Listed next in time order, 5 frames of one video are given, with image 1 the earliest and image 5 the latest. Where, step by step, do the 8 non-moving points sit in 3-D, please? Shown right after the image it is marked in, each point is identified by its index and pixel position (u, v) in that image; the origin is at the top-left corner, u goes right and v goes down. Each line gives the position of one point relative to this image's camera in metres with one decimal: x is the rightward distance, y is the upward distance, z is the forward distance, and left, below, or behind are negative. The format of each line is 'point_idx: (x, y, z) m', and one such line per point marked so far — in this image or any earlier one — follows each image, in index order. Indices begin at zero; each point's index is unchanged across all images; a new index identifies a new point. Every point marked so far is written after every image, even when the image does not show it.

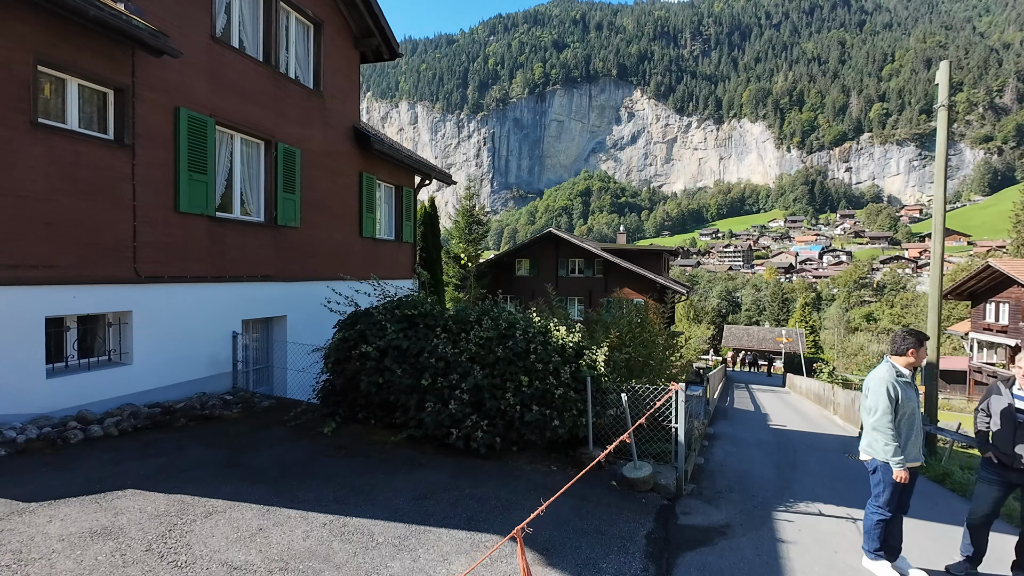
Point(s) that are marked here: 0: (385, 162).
0: (-3.9, +3.9, +14.8) m
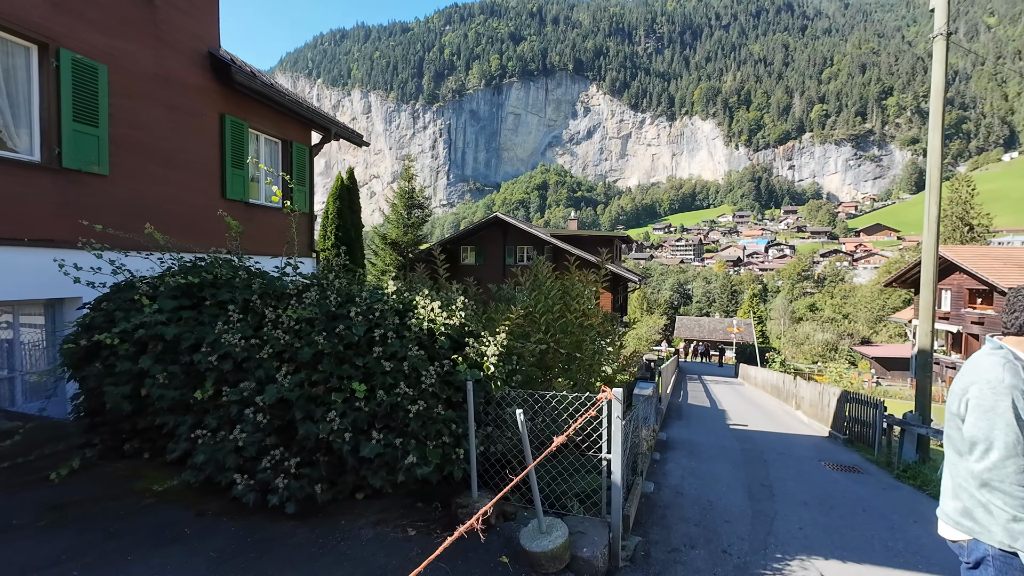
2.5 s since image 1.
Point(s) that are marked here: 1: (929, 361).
0: (-6.0, +4.4, +11.7) m
1: (+7.5, -1.3, +8.7) m
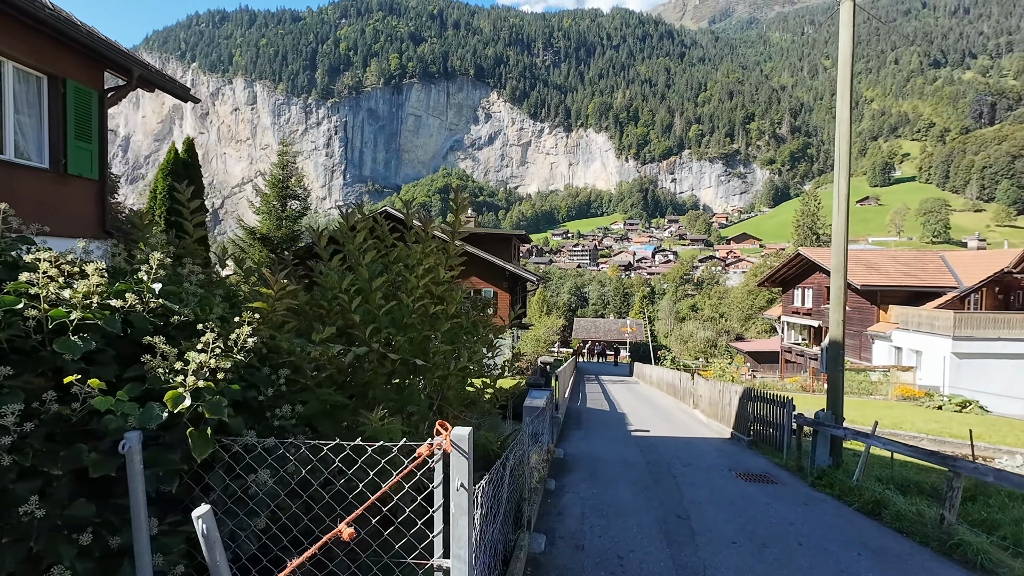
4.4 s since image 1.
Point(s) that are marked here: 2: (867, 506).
0: (-8.5, +4.5, +8.2) m
1: (+5.3, -1.1, +7.9) m
2: (+4.7, -2.9, +6.4) m
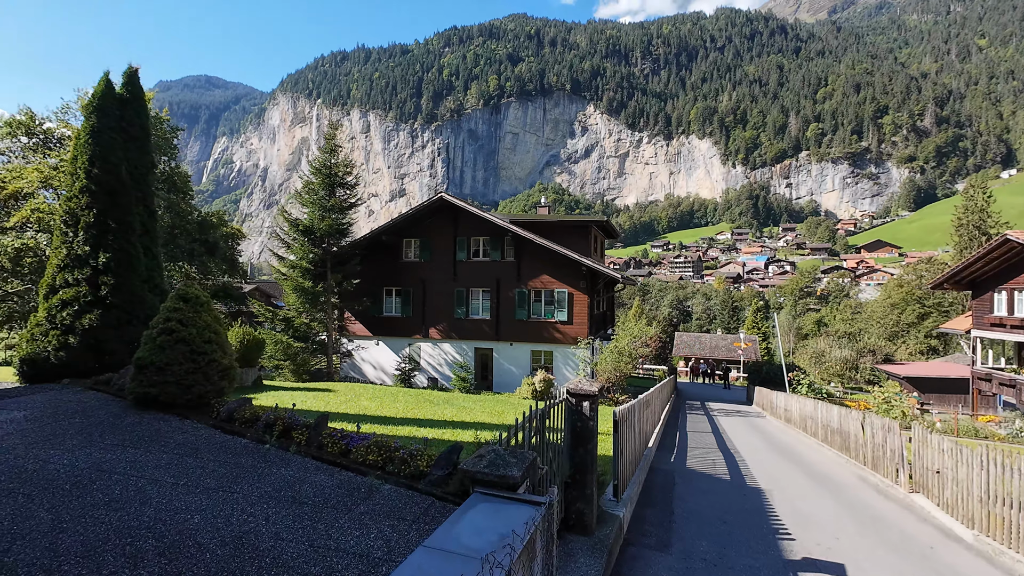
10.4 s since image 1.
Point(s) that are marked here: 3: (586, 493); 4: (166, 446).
0: (-8.8, +5.2, +4.3) m
1: (+4.6, -0.3, +1.1) m
2: (+3.7, -2.1, -0.3) m
3: (+0.8, -2.3, +5.3) m
4: (-4.2, -1.9, +5.9) m
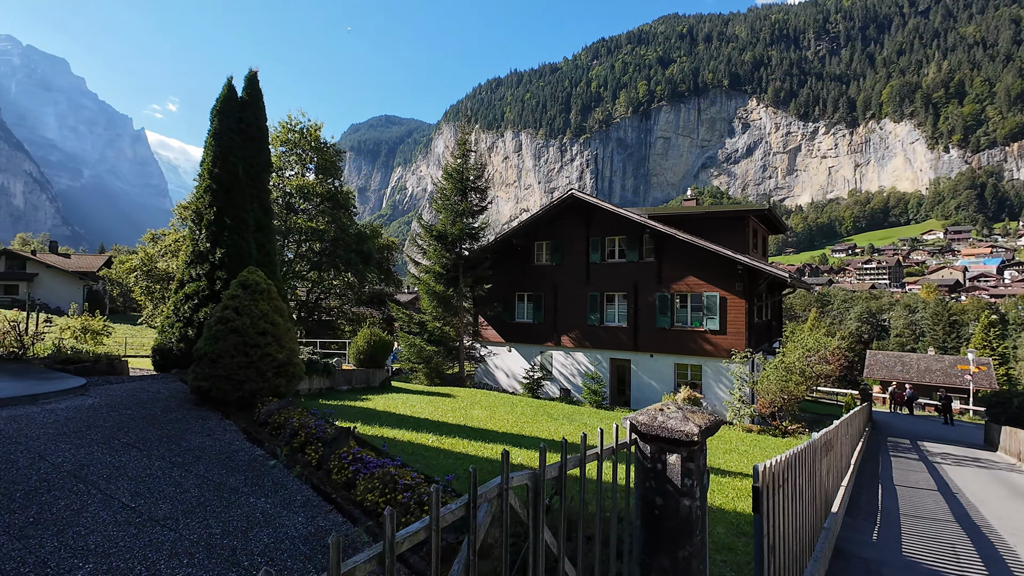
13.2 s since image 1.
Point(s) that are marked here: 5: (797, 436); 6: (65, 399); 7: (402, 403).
0: (-8.4, +5.5, +5.0) m
1: (+3.5, +0.1, -2.3) m
2: (+2.2, -1.7, -3.3) m
3: (+1.1, -2.0, +2.9) m
4: (-3.5, -1.7, +5.0) m
5: (+9.5, -4.9, +16.1) m
6: (-6.3, -1.6, +6.8) m
7: (-3.2, -3.4, +14.3) m
